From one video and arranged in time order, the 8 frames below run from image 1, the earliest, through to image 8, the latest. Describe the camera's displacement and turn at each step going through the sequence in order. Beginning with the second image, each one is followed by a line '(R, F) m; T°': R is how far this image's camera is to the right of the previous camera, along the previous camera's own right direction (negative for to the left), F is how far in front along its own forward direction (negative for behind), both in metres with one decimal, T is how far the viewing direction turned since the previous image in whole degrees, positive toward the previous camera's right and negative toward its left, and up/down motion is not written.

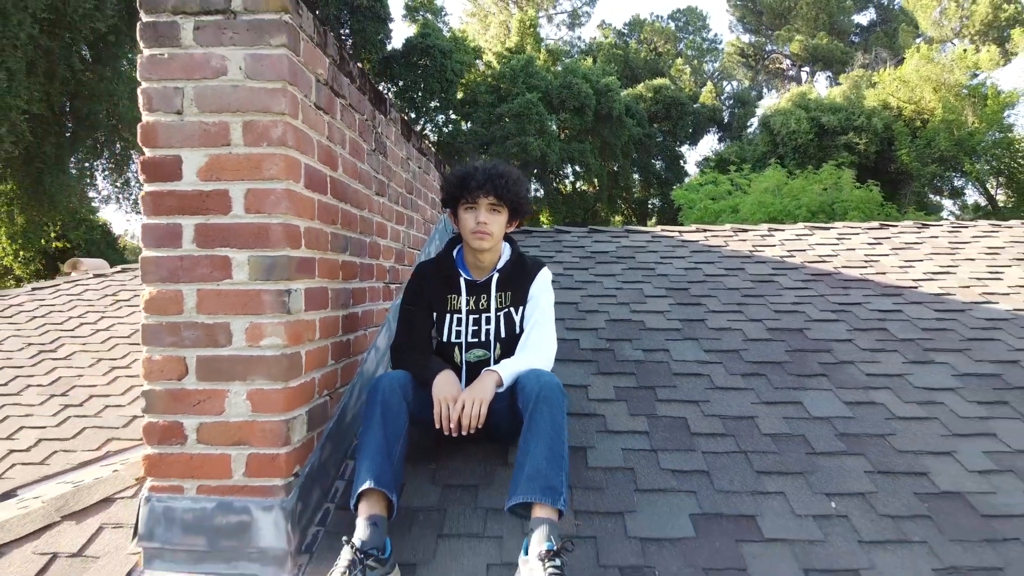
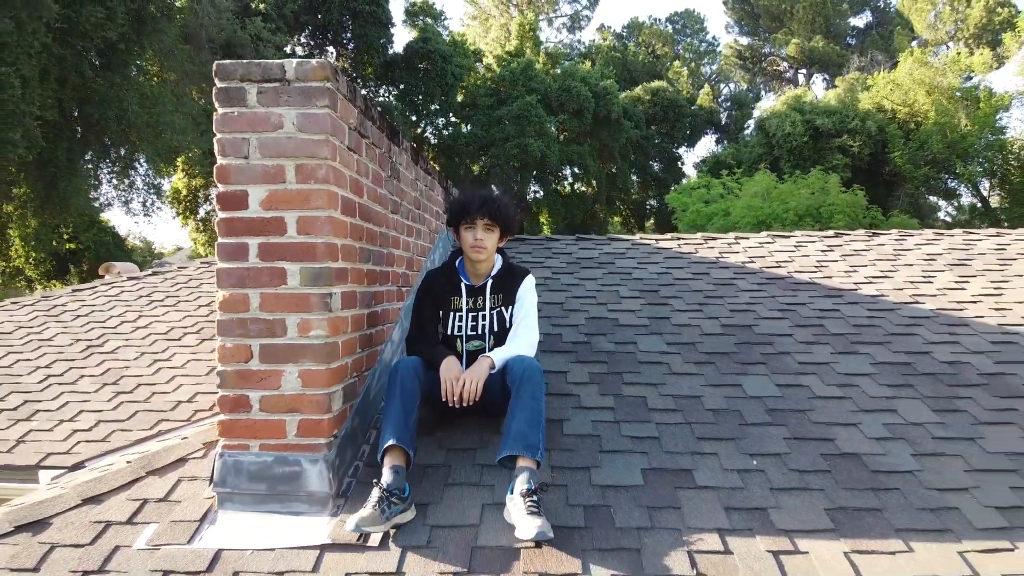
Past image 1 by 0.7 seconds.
(0.0, -0.4) m; 0°
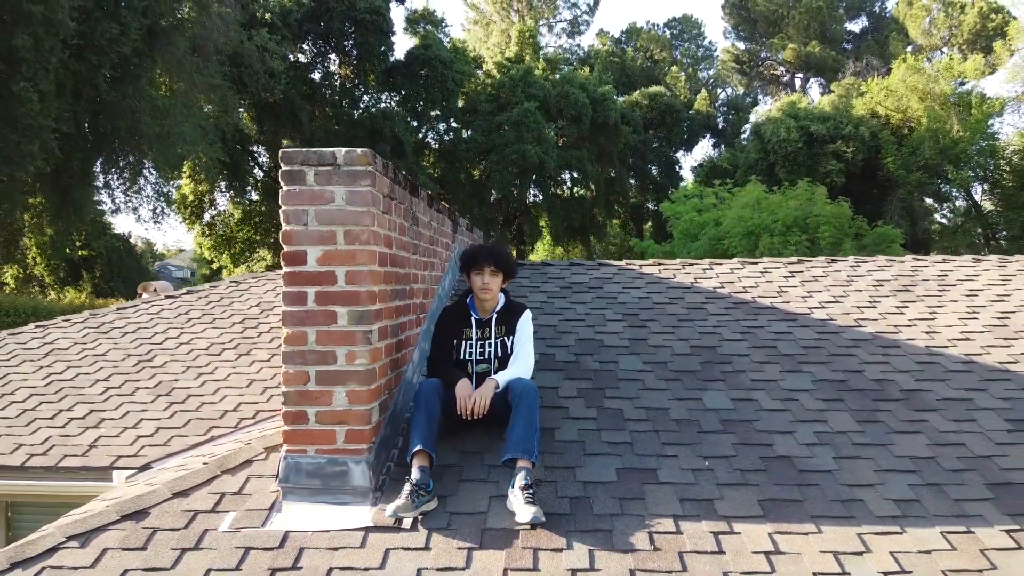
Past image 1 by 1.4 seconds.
(0.0, -0.5) m; 0°
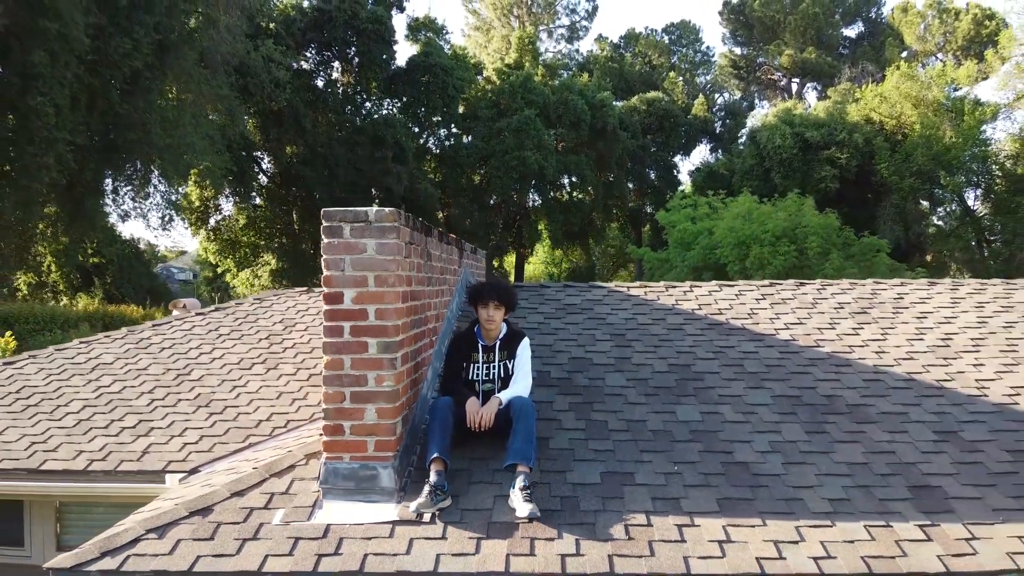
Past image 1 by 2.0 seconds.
(0.0, -0.5) m; 0°
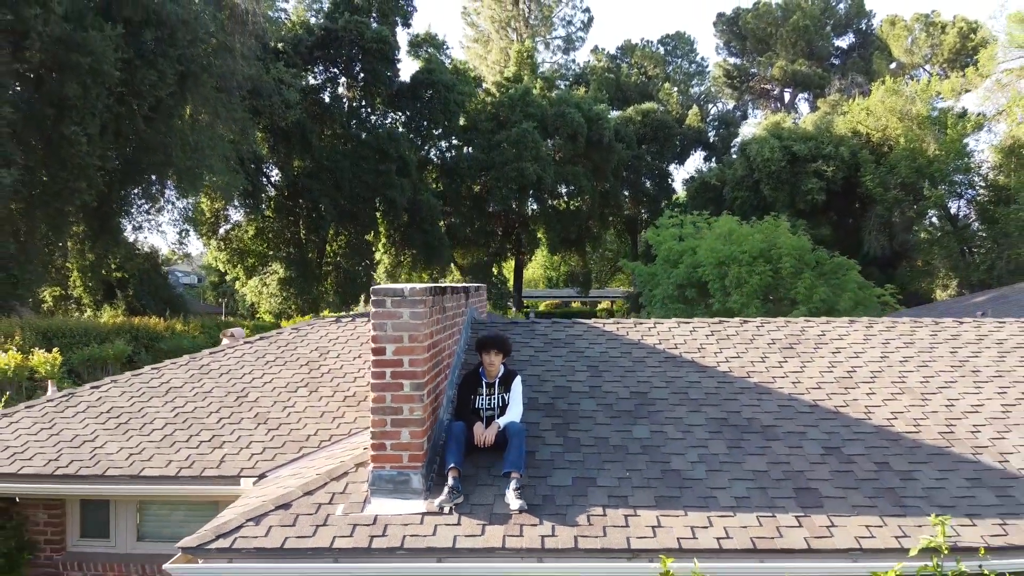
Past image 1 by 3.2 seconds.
(0.0, -1.0) m; 0°
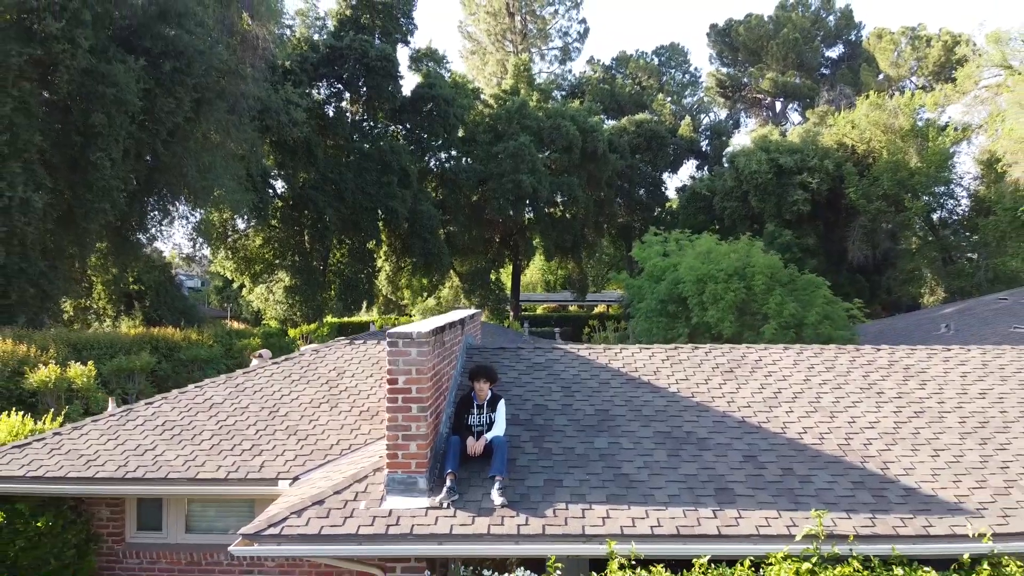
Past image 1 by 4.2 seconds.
(+0.1, -1.1) m; 0°
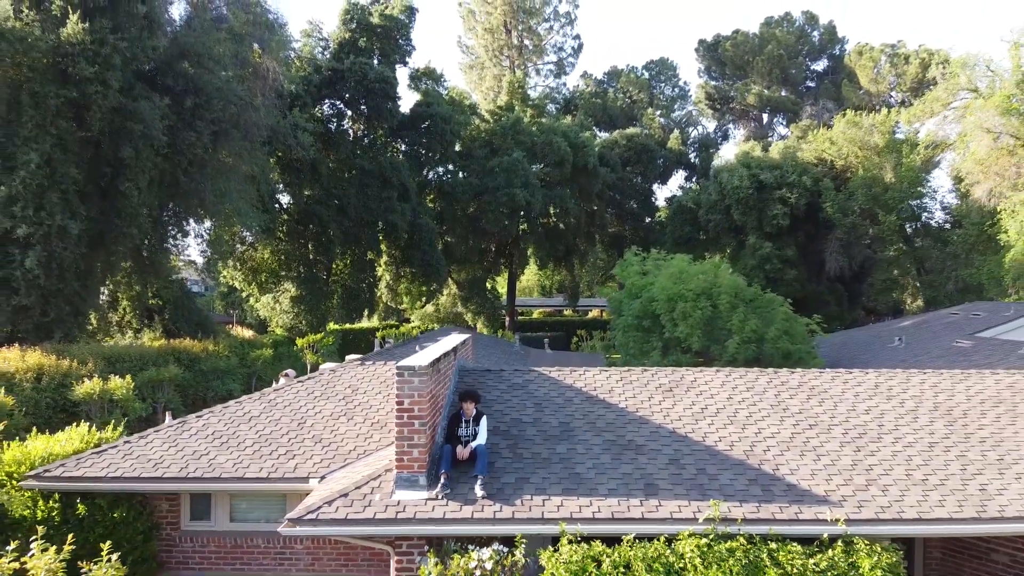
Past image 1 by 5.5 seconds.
(+0.2, -1.5) m; 0°
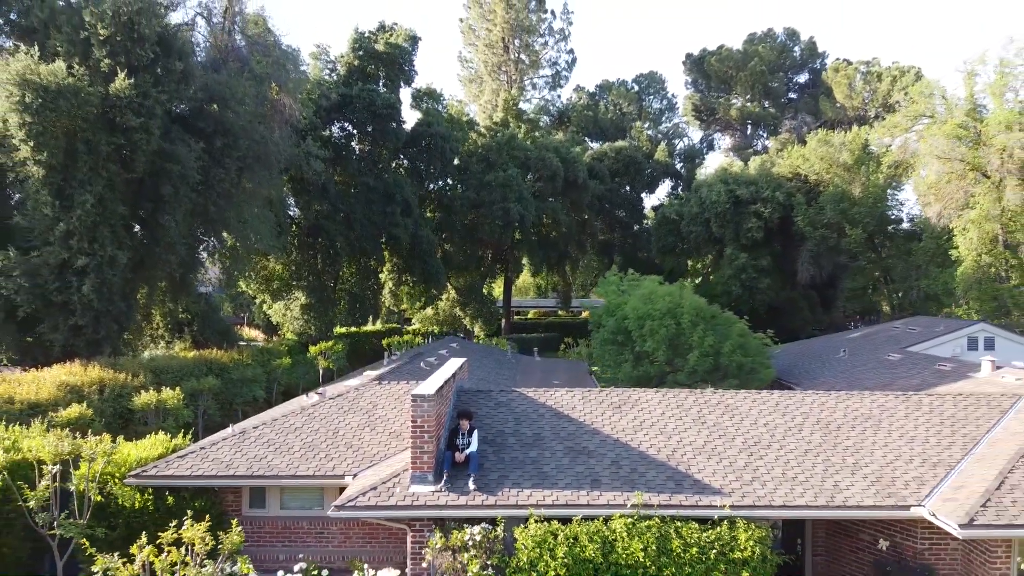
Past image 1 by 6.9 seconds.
(+0.2, -2.4) m; 0°
